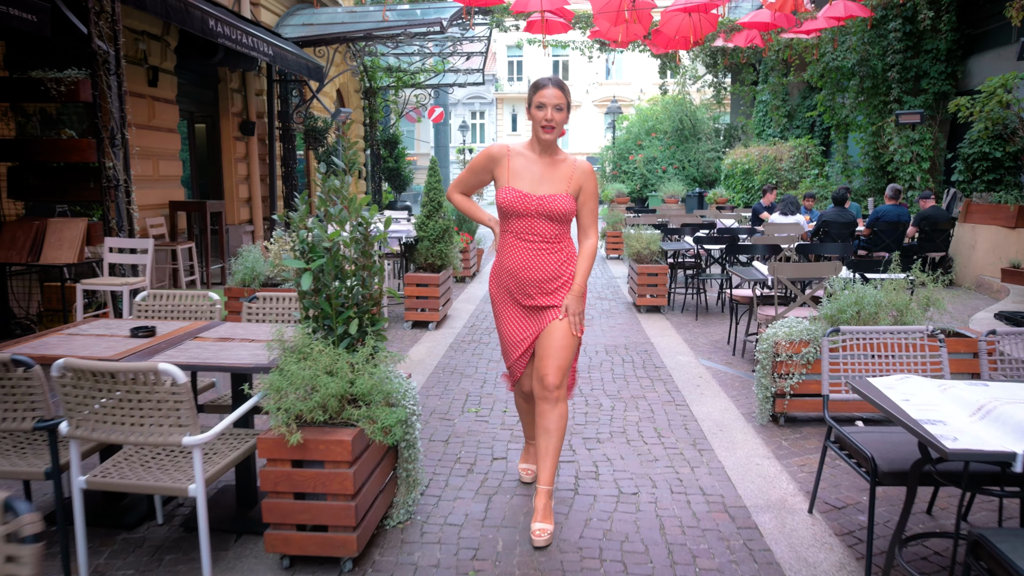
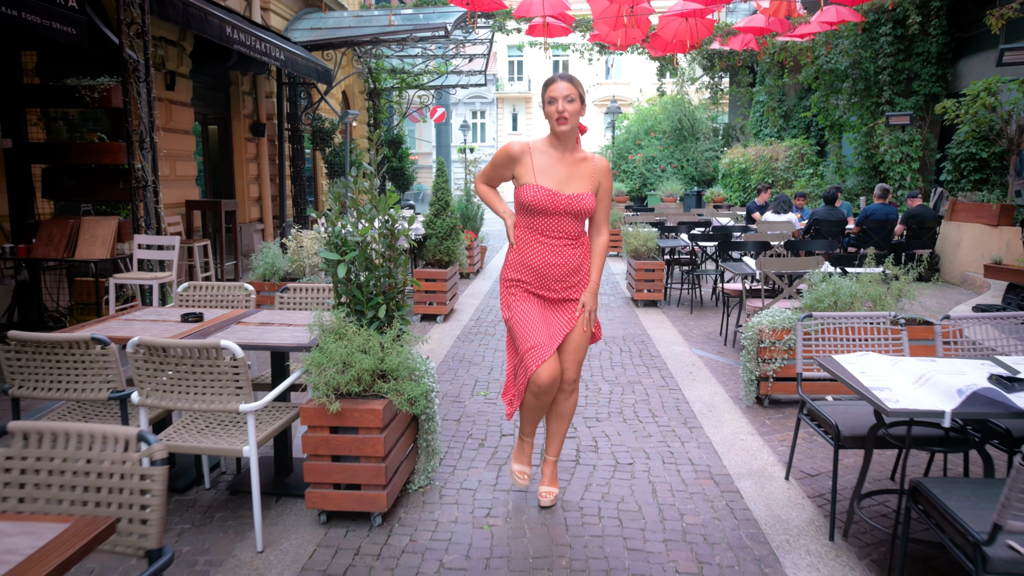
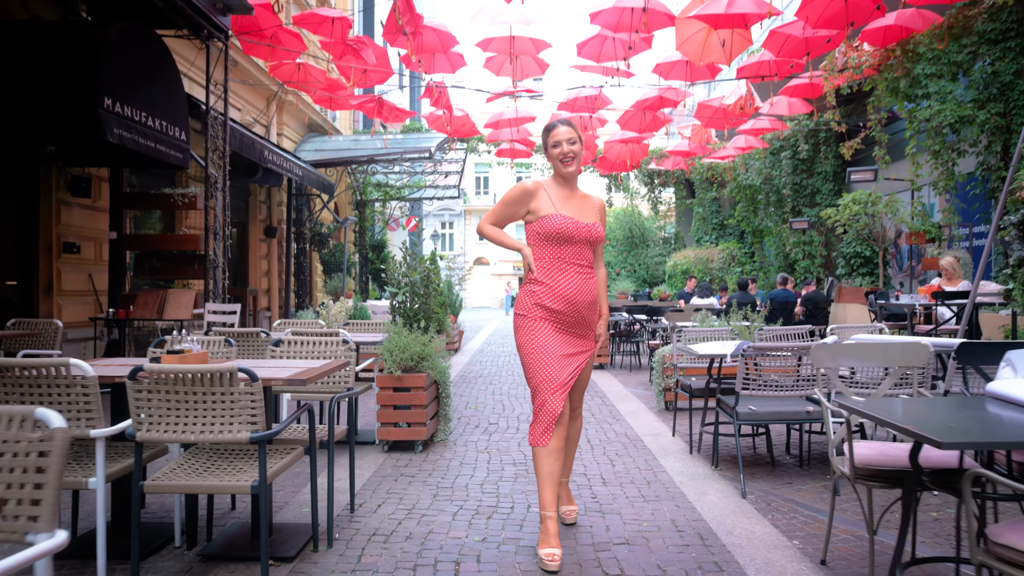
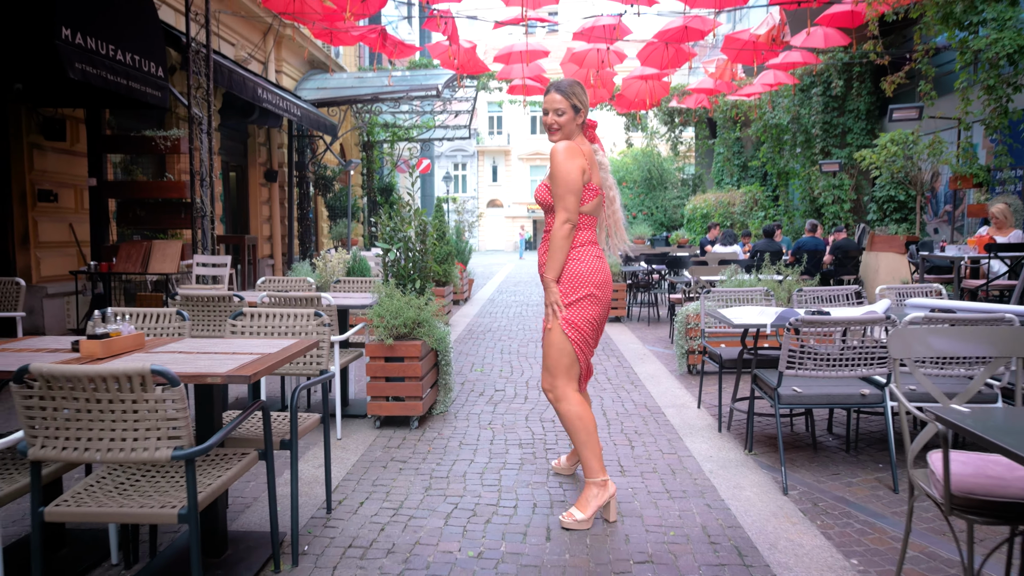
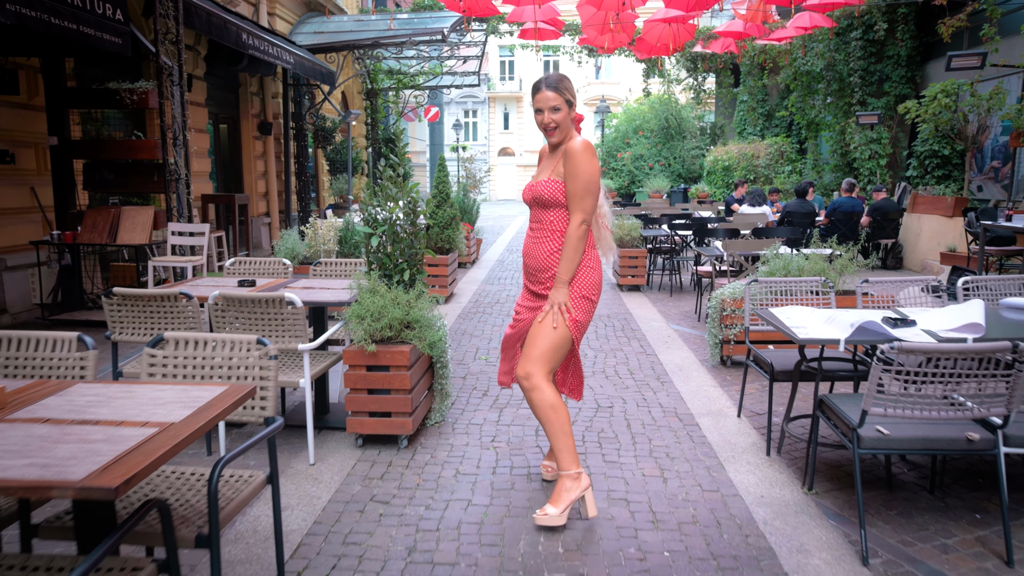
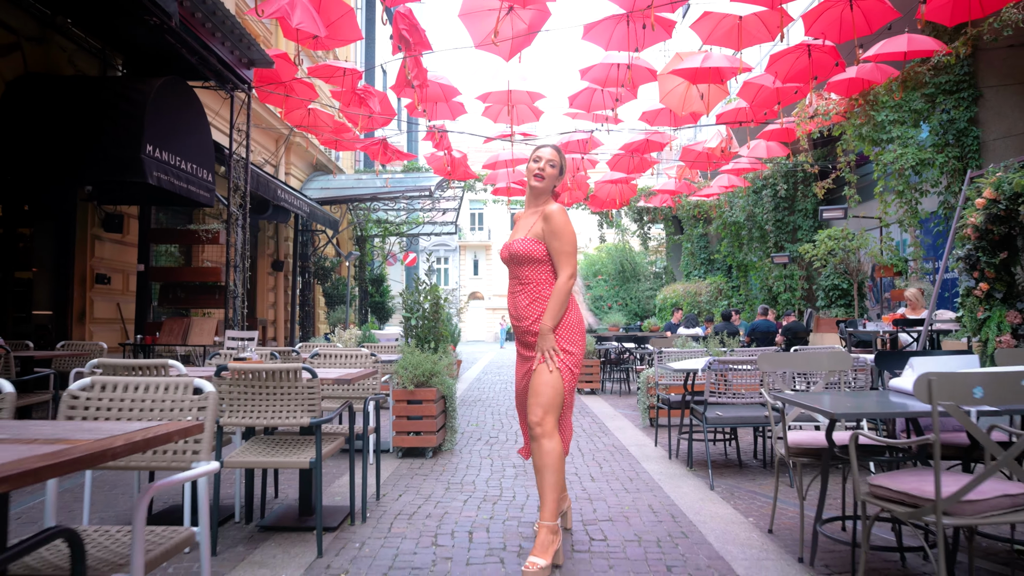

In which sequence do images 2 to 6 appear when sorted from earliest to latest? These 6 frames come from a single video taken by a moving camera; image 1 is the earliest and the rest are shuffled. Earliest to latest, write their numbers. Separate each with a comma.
2, 5, 4, 3, 6
